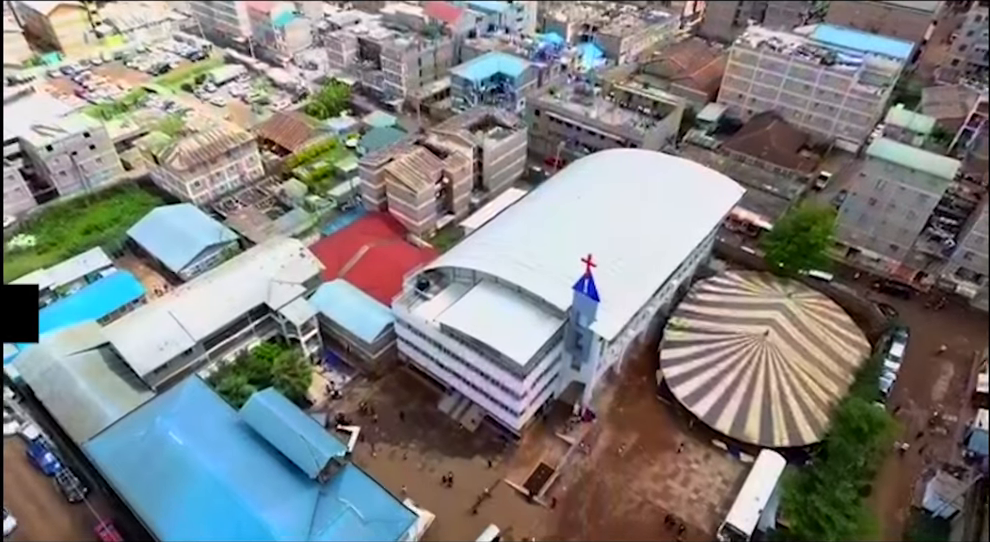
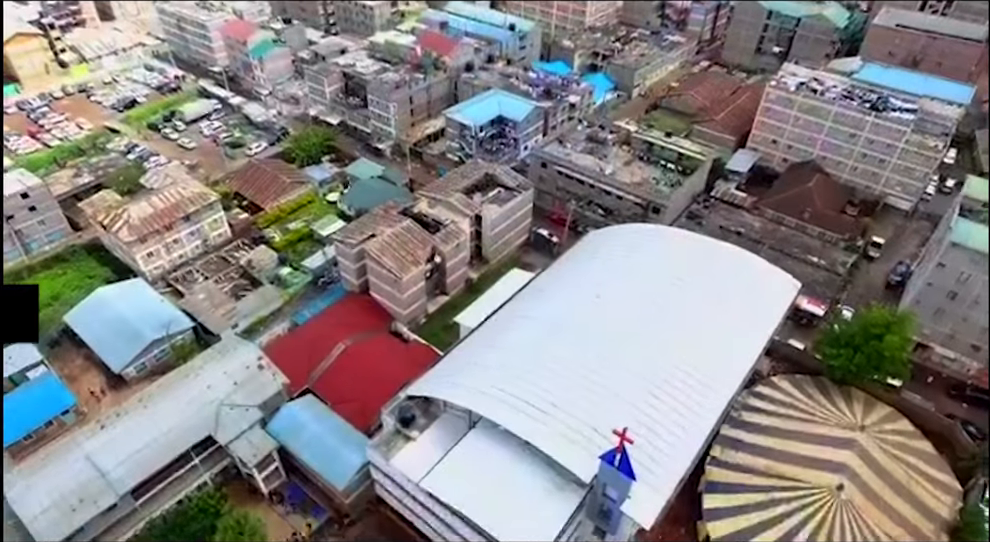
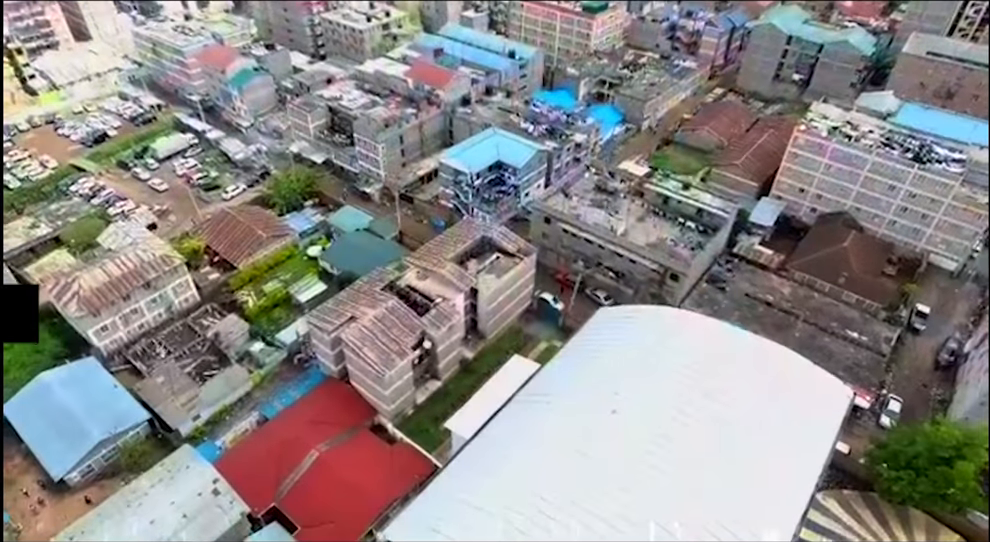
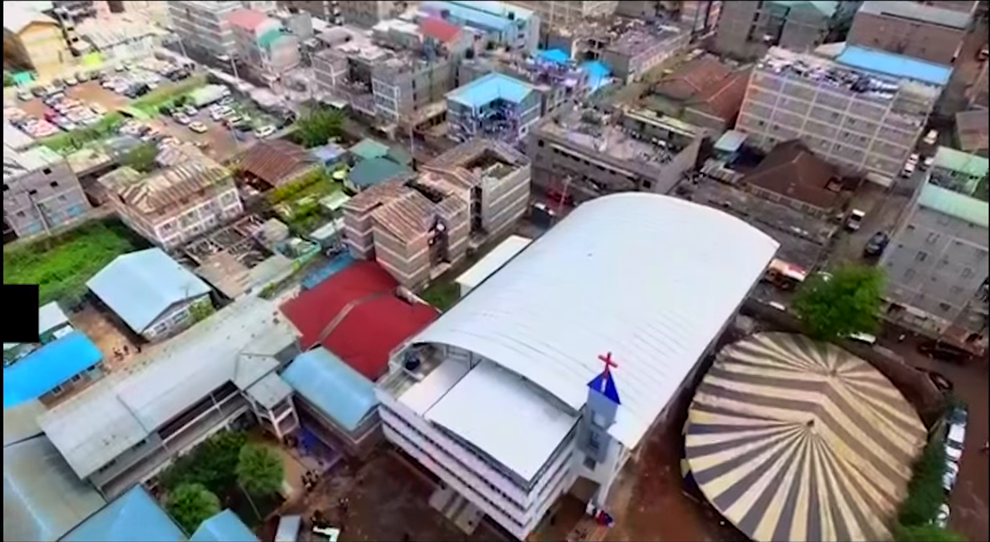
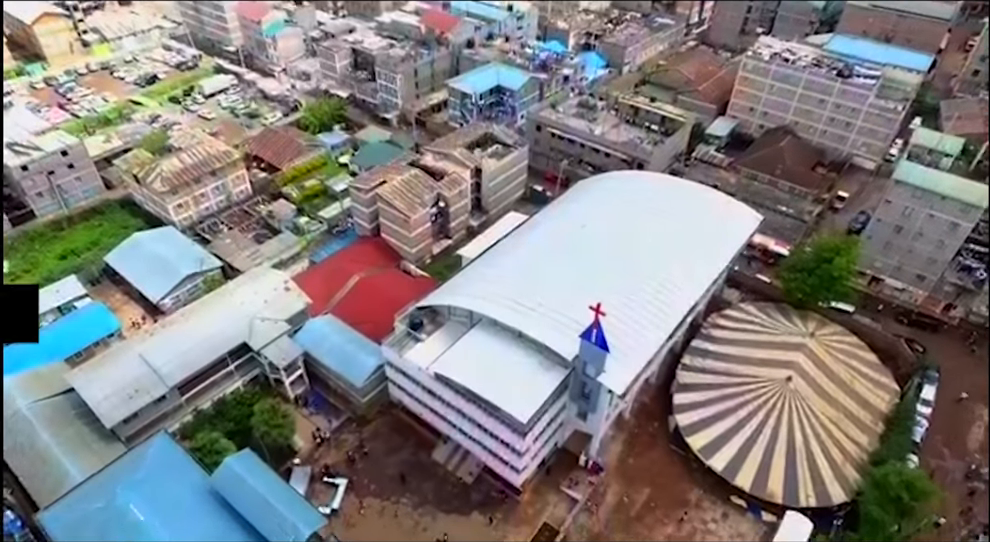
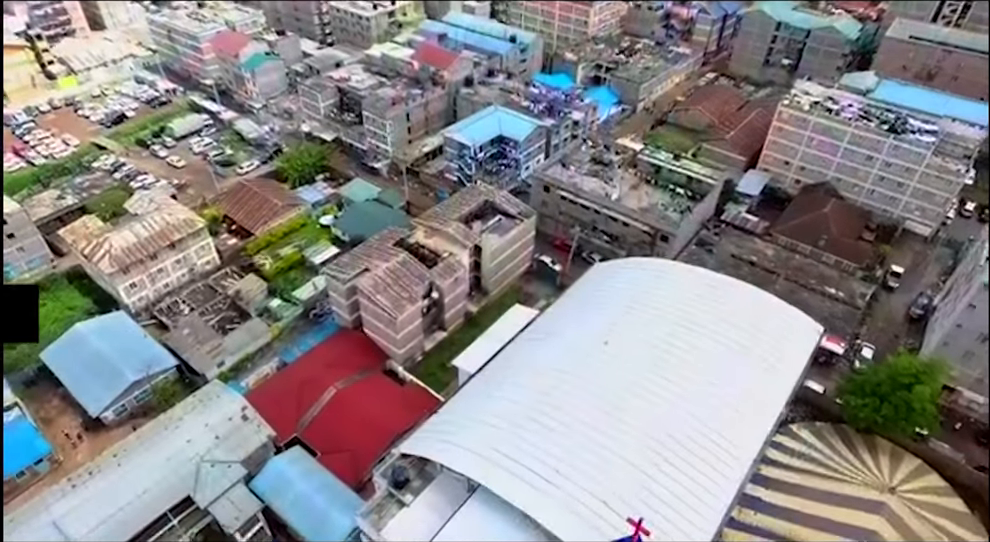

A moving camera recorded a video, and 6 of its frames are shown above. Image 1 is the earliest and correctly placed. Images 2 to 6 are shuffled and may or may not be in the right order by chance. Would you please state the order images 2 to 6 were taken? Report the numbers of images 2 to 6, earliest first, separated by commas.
5, 4, 2, 6, 3
